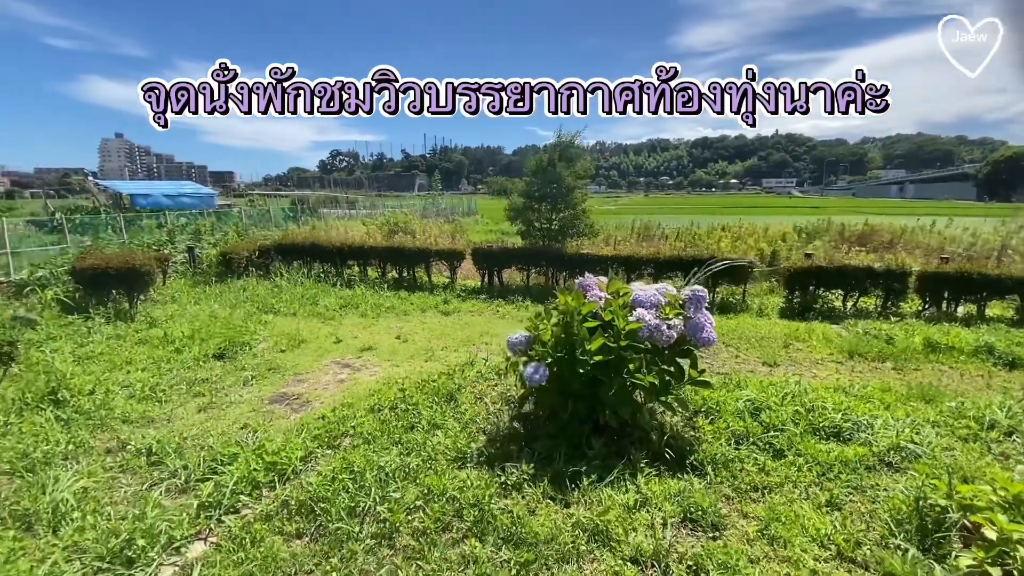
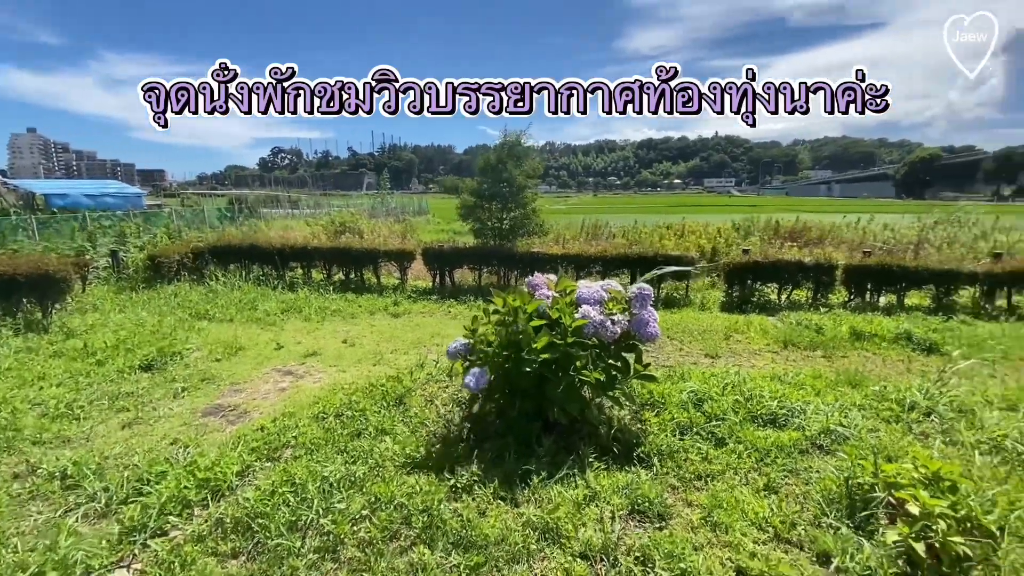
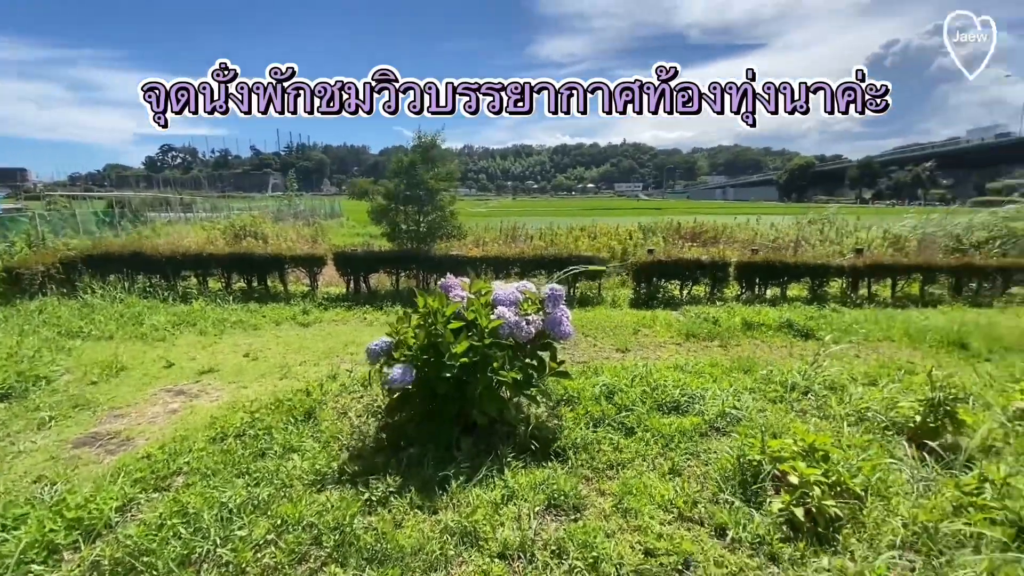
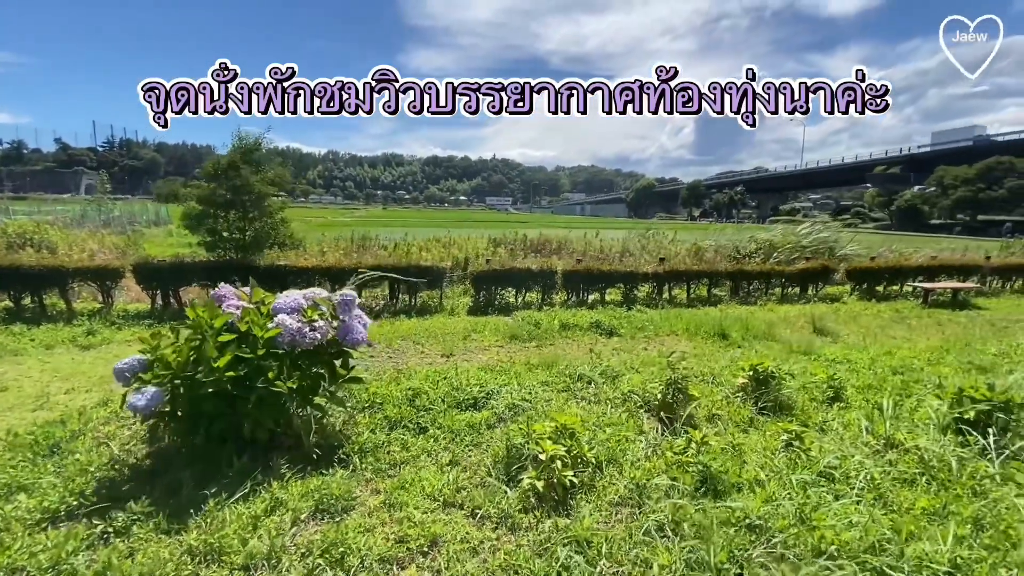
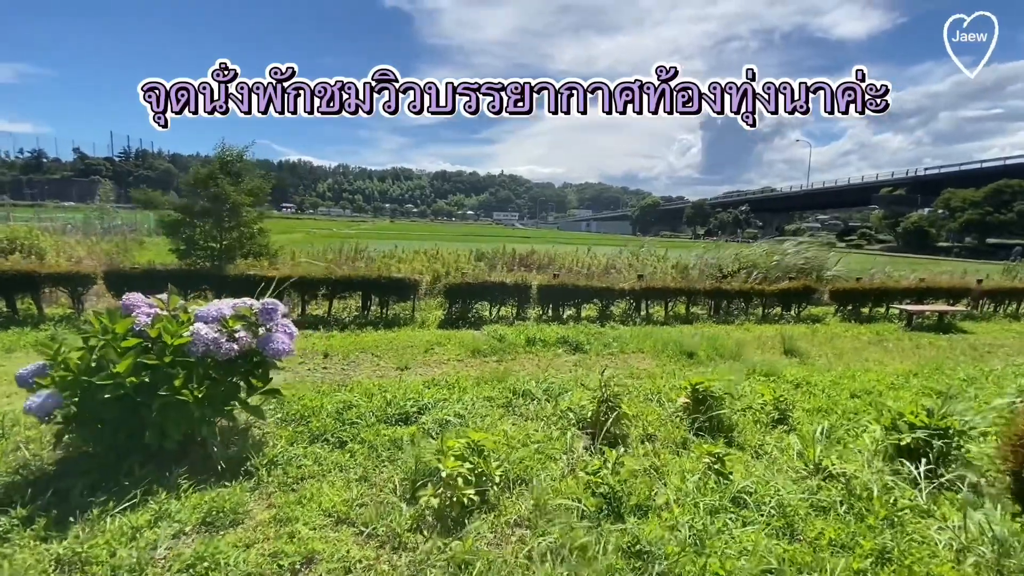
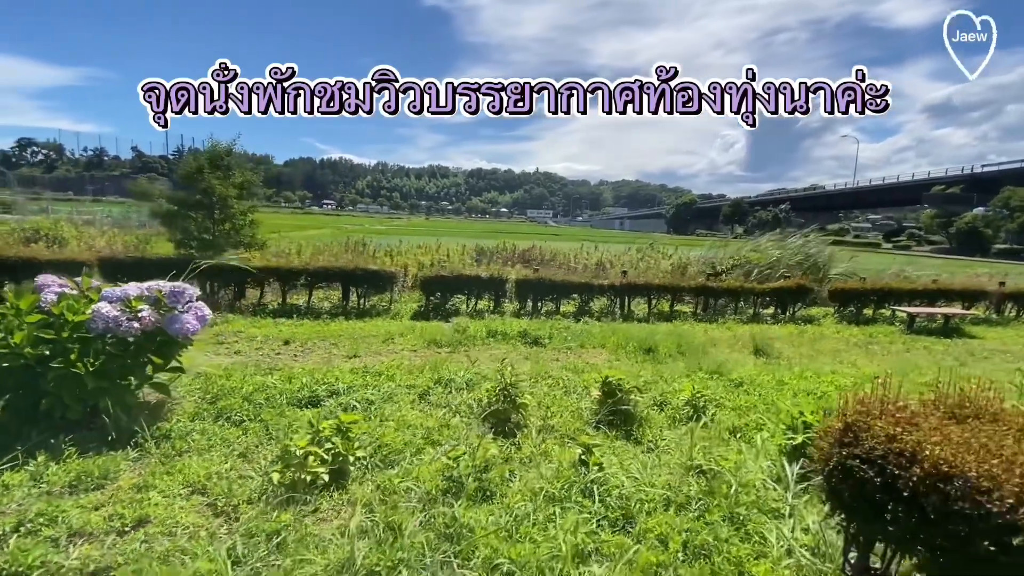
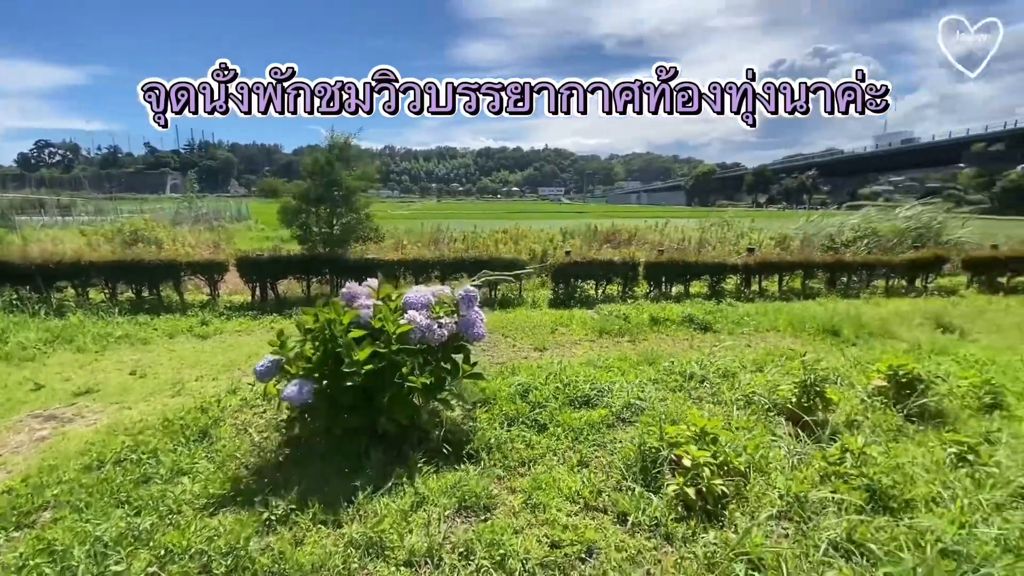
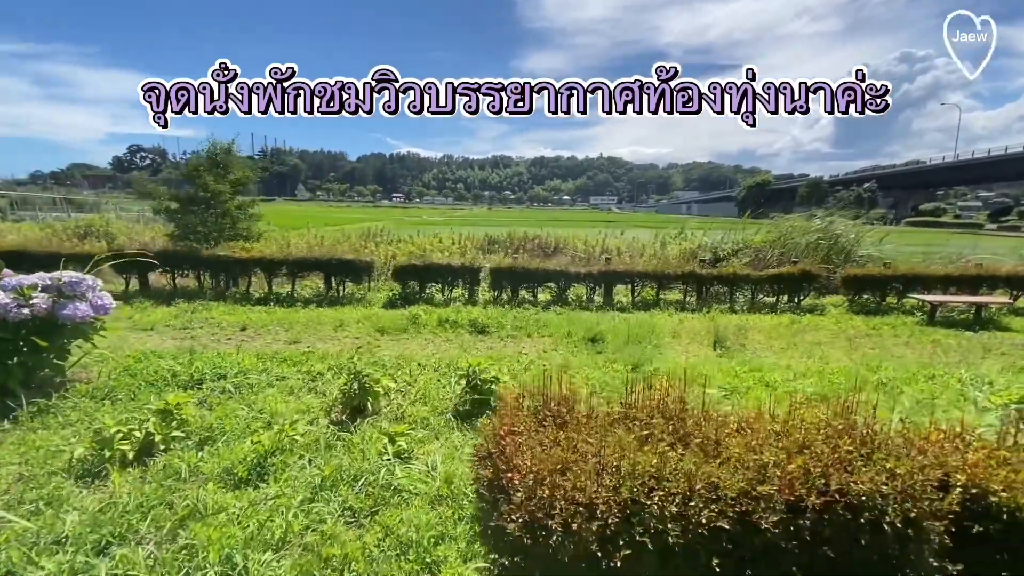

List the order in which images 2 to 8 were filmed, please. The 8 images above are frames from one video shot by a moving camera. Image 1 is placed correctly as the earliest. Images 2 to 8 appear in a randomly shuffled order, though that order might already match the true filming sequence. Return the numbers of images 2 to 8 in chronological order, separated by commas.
2, 3, 7, 4, 5, 6, 8
